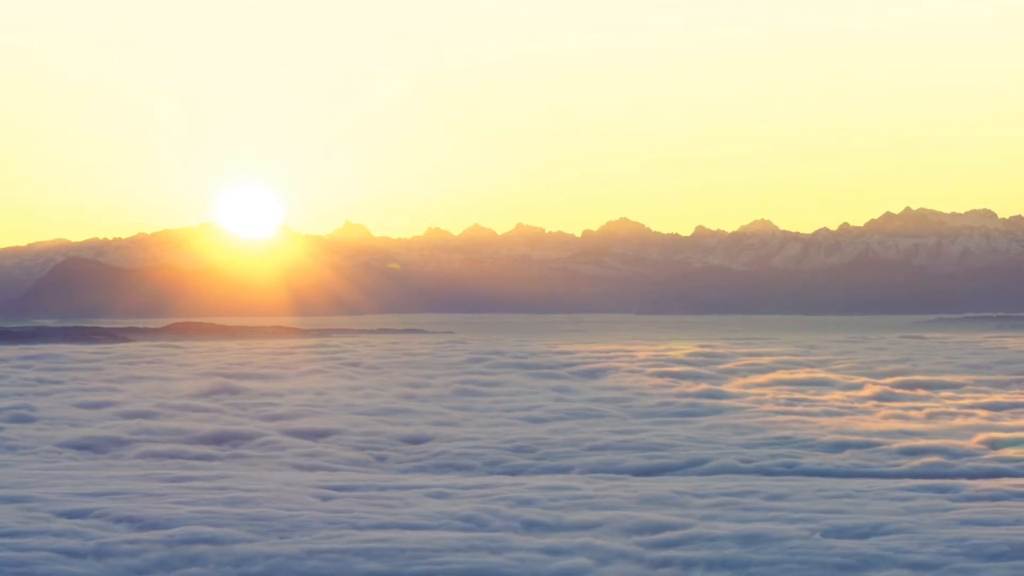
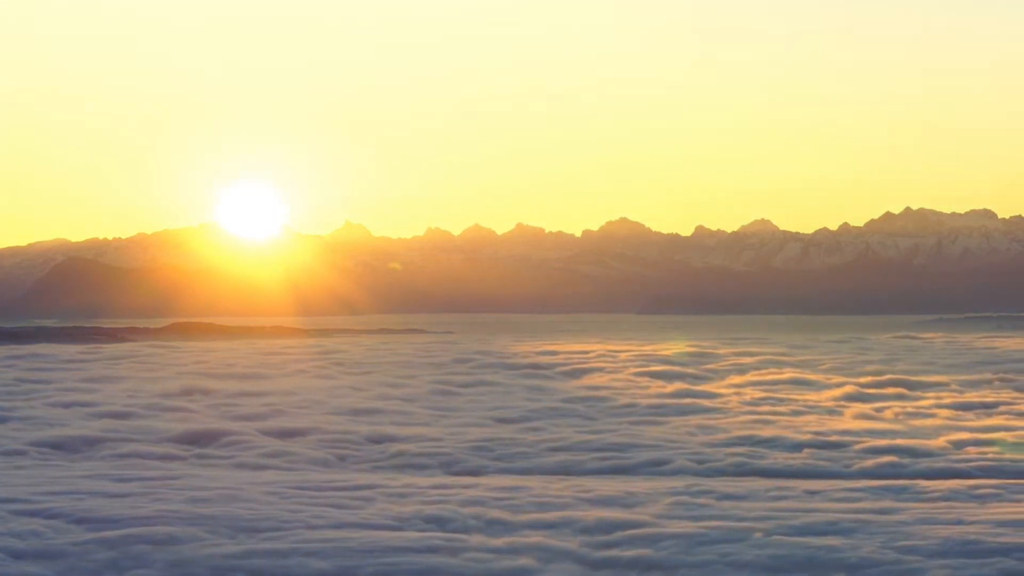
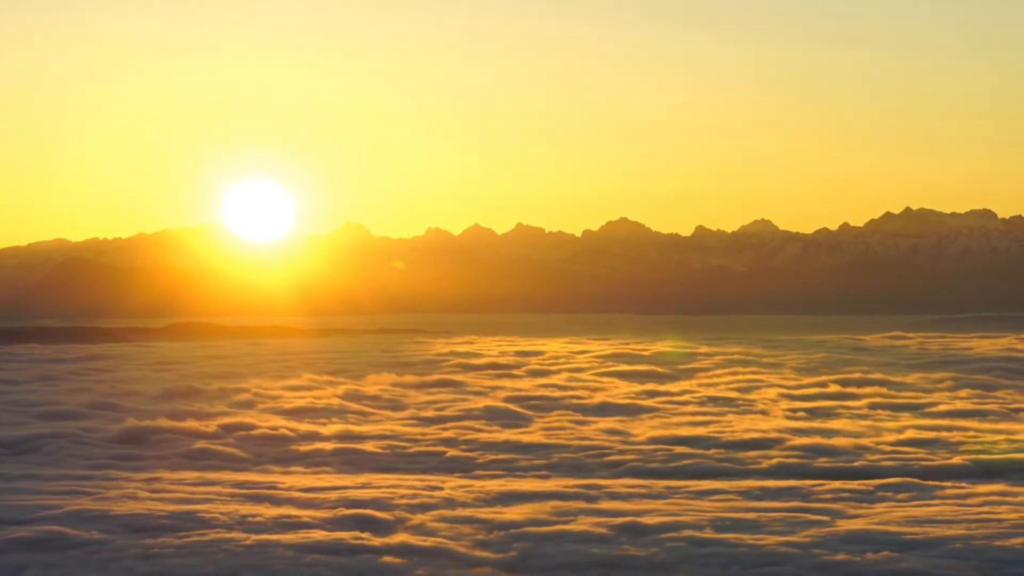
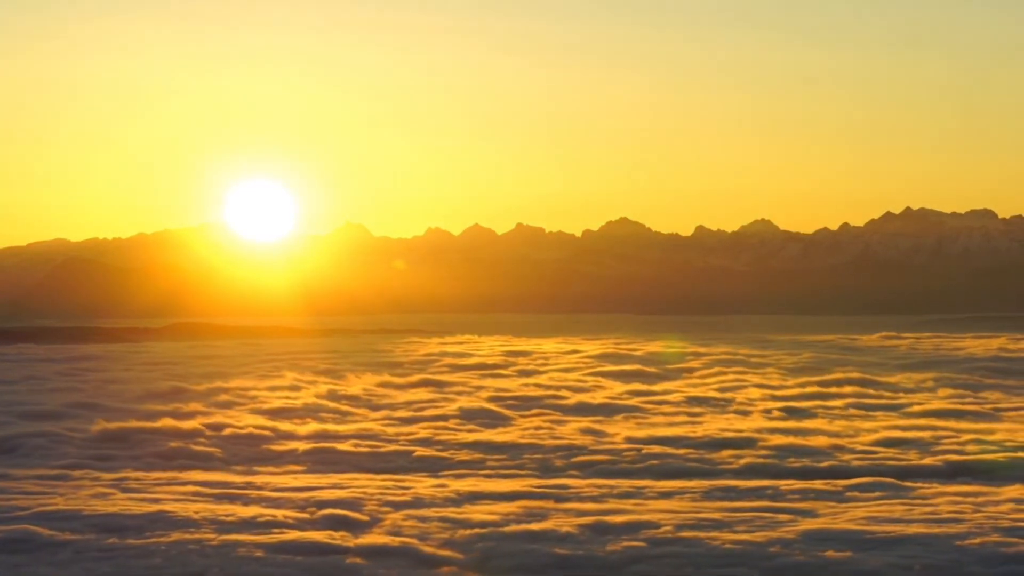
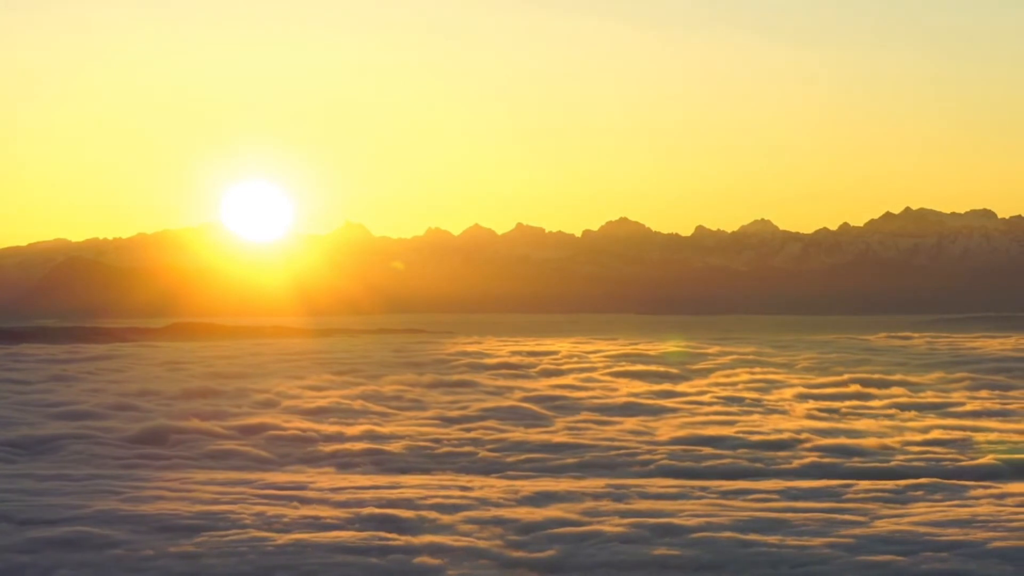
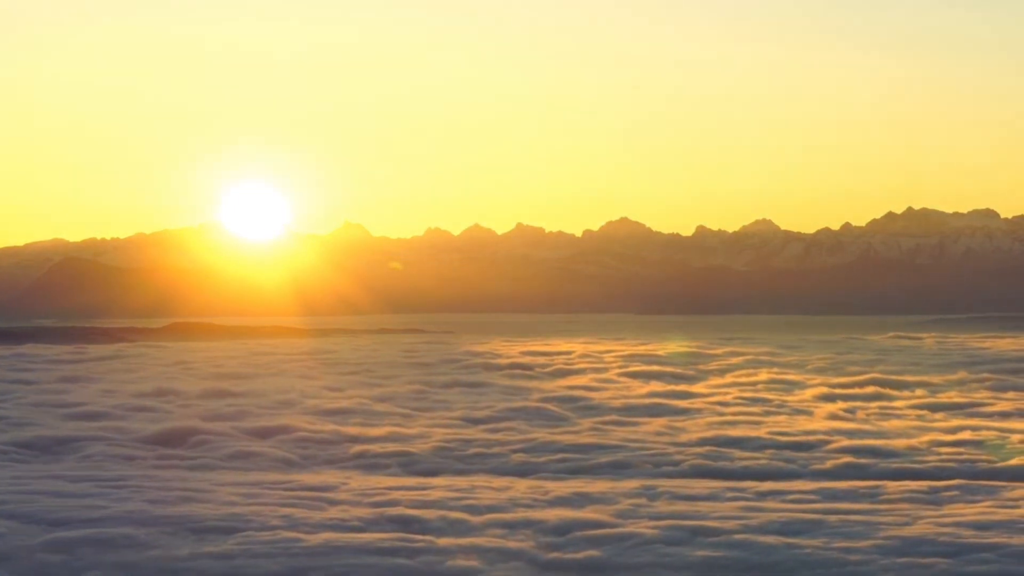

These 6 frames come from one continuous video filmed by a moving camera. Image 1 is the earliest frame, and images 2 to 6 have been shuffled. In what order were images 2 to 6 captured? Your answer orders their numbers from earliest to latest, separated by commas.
2, 6, 5, 3, 4
